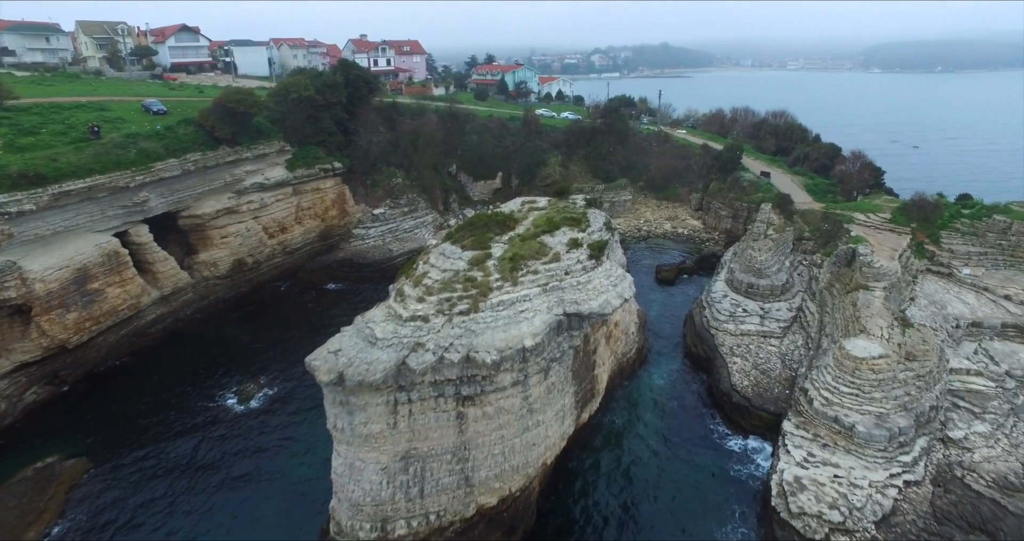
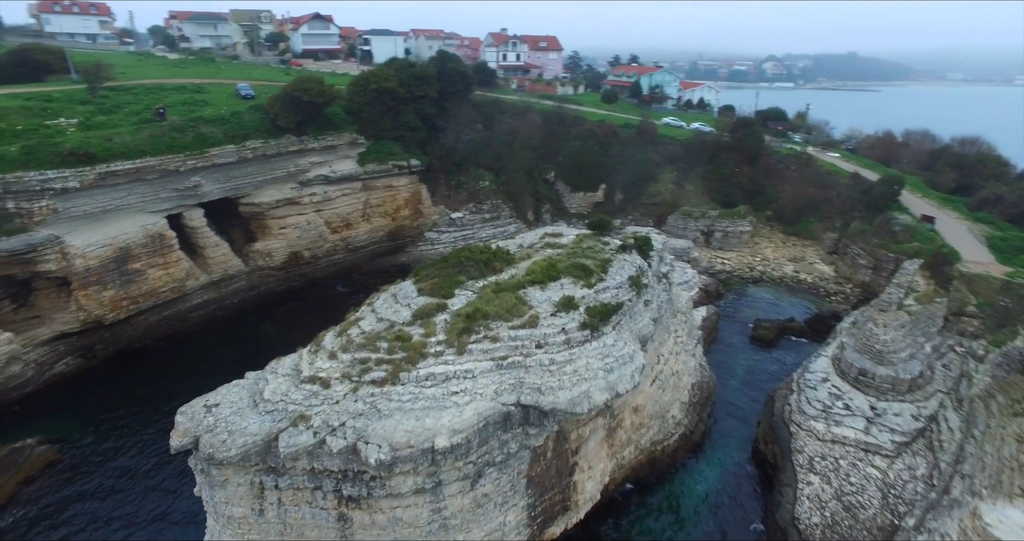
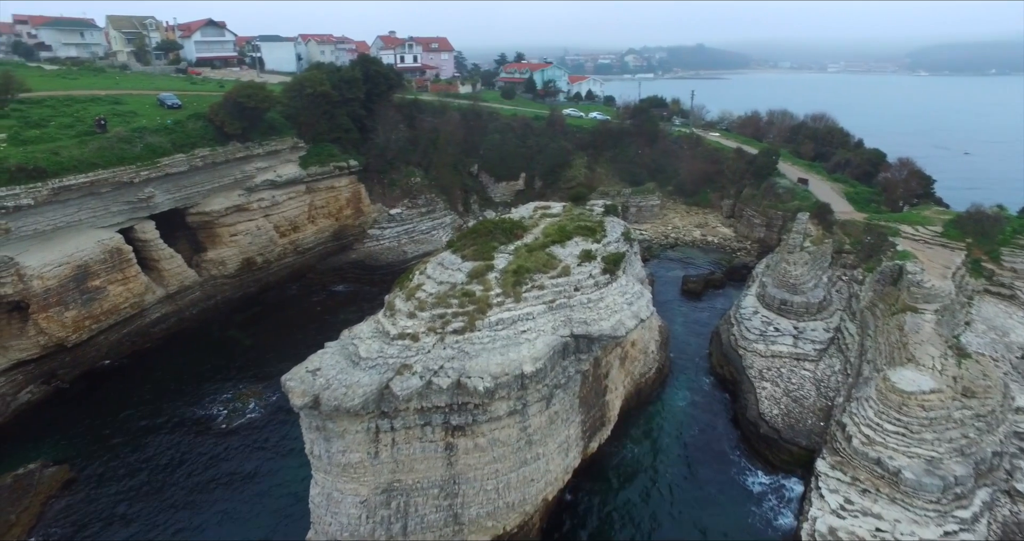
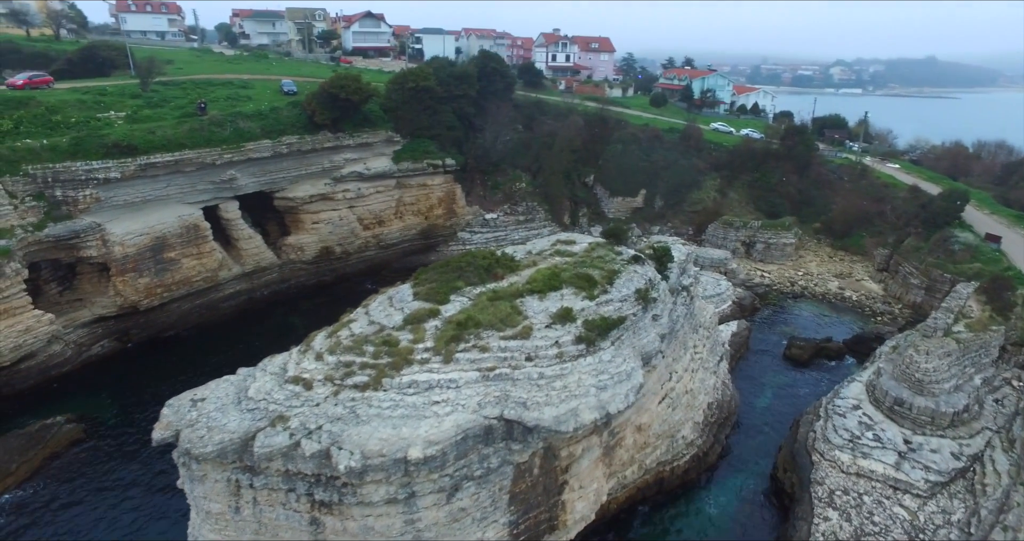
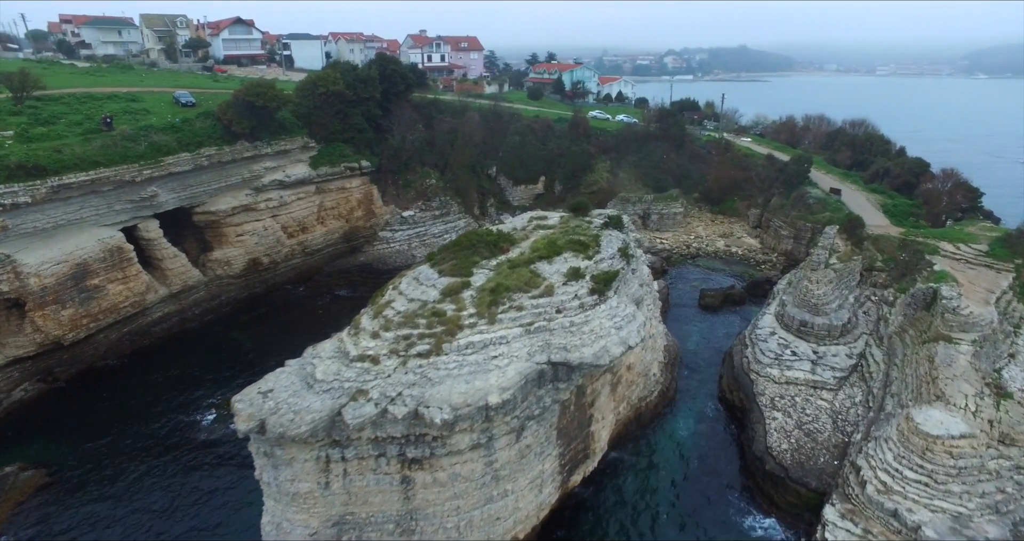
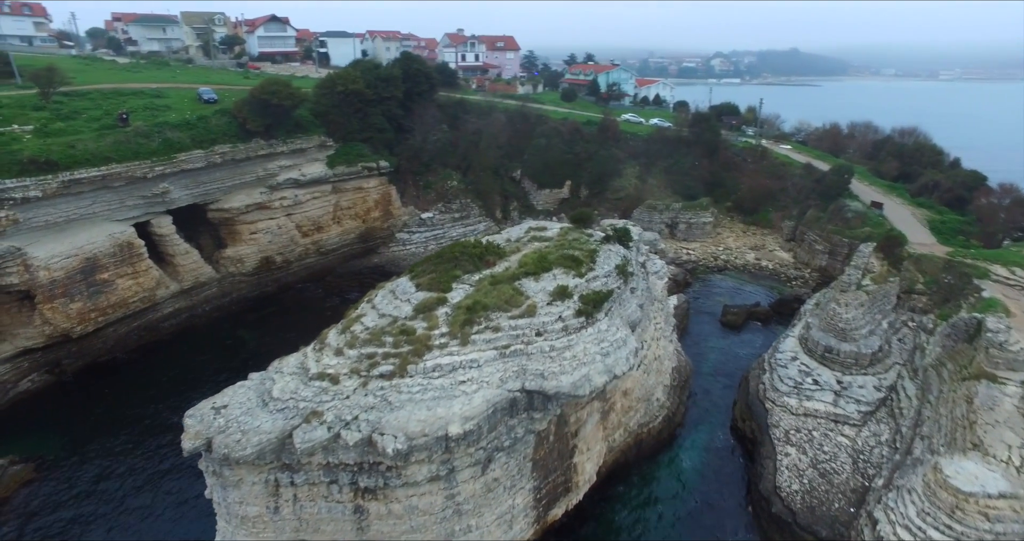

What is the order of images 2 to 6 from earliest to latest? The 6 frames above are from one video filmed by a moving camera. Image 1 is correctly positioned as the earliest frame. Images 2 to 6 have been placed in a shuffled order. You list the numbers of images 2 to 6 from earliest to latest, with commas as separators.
3, 5, 6, 2, 4
